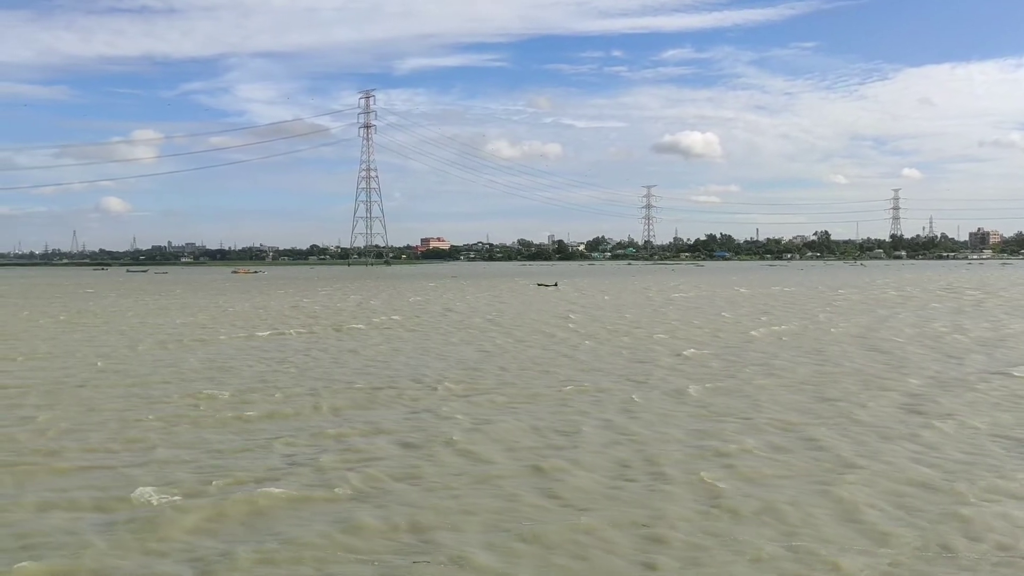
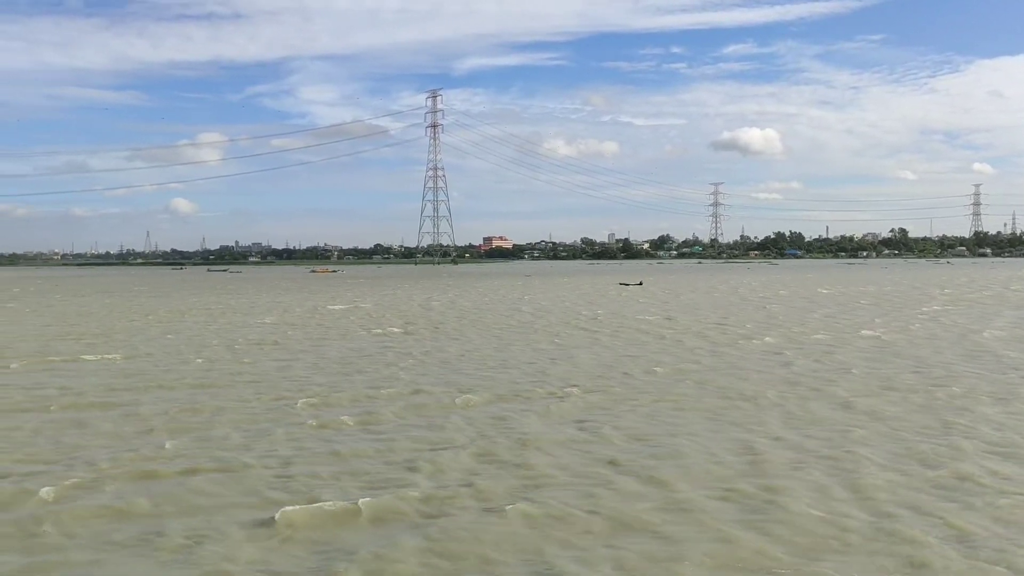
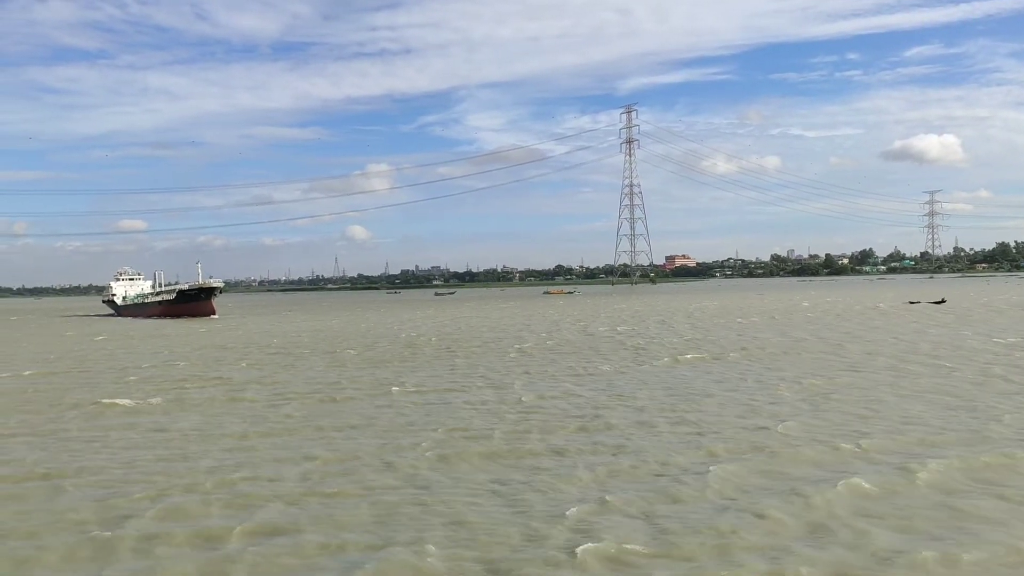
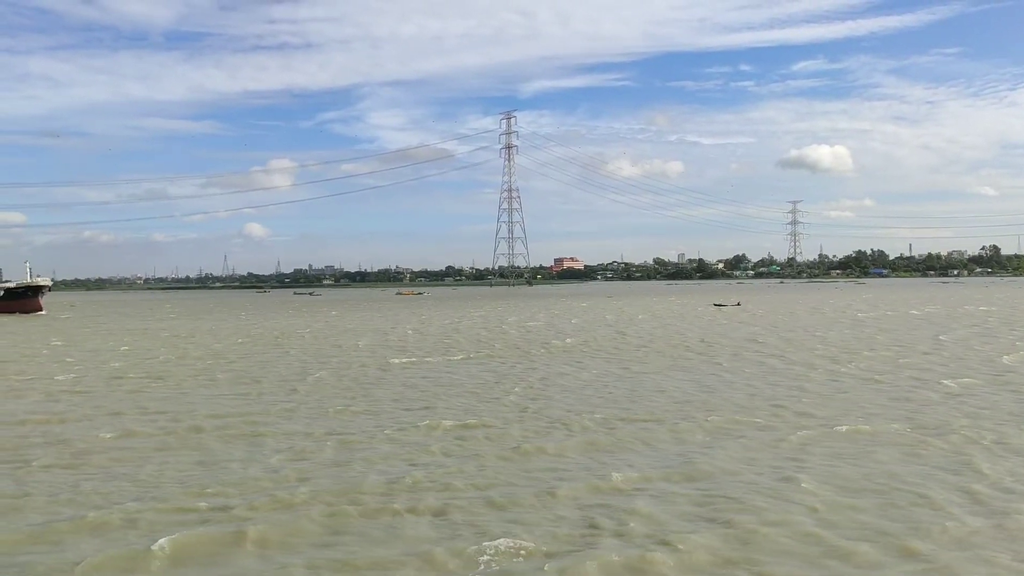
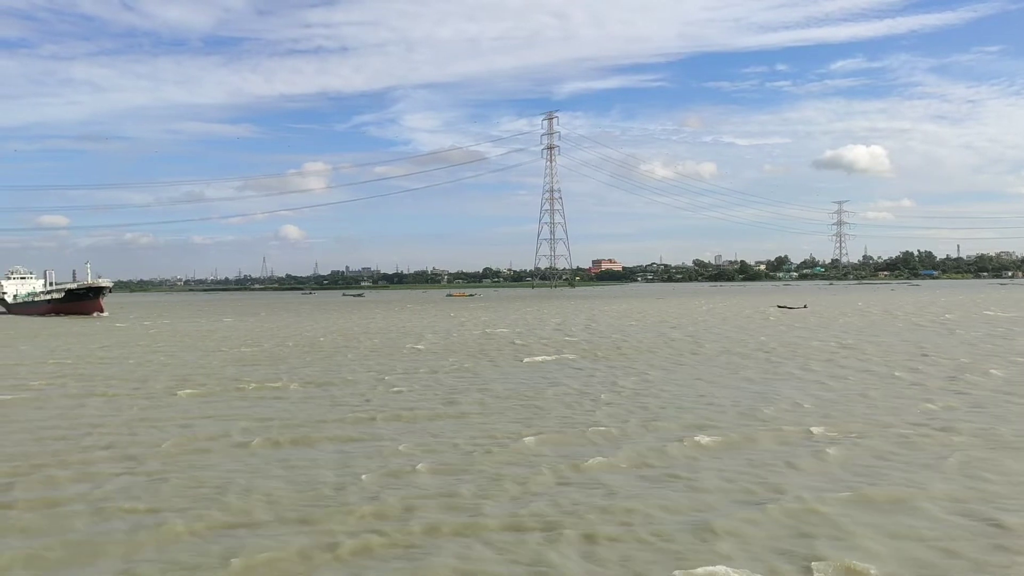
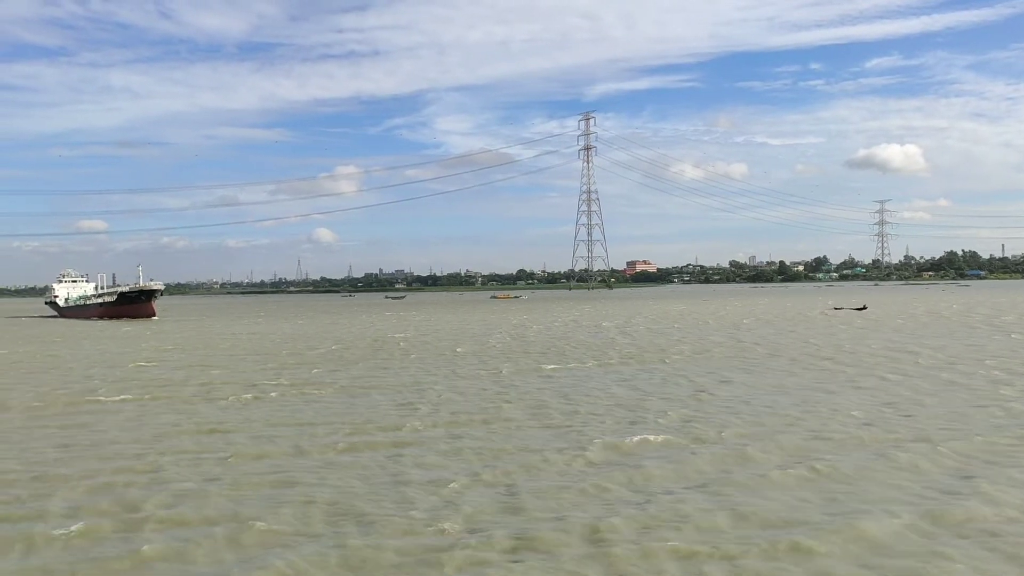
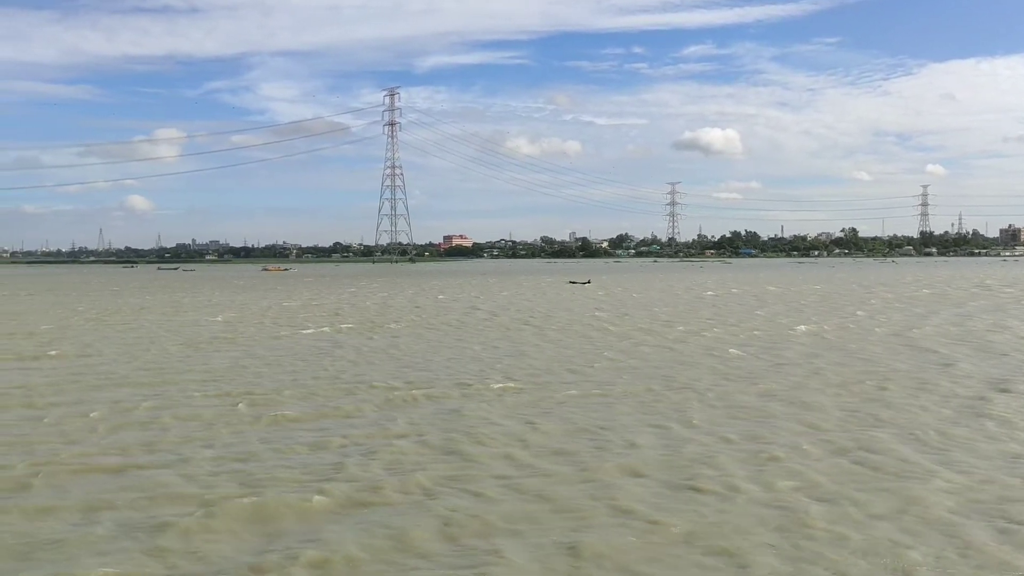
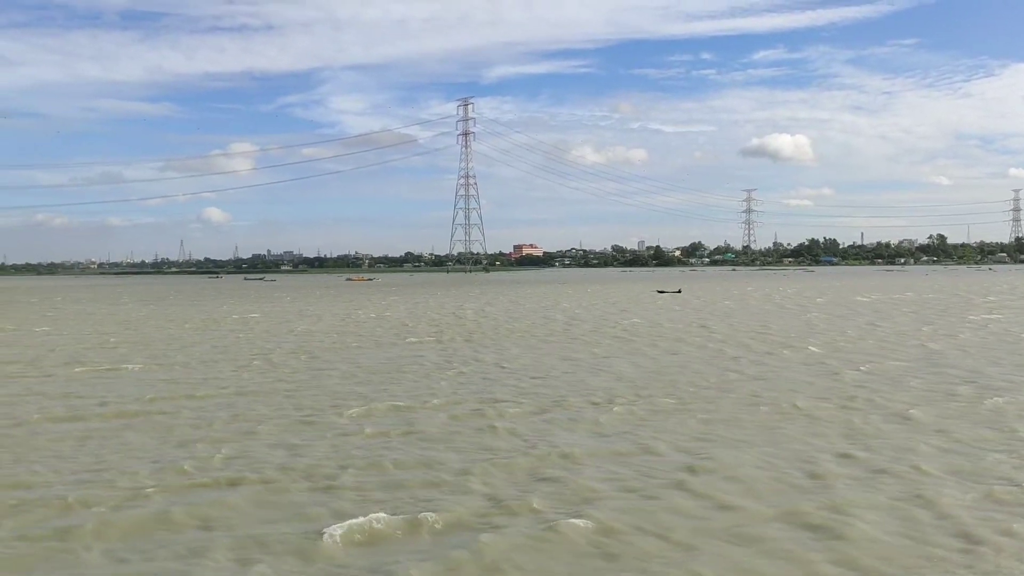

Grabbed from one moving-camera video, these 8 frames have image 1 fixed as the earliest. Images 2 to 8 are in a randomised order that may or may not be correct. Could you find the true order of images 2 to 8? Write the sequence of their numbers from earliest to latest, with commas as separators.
7, 2, 8, 4, 5, 6, 3
